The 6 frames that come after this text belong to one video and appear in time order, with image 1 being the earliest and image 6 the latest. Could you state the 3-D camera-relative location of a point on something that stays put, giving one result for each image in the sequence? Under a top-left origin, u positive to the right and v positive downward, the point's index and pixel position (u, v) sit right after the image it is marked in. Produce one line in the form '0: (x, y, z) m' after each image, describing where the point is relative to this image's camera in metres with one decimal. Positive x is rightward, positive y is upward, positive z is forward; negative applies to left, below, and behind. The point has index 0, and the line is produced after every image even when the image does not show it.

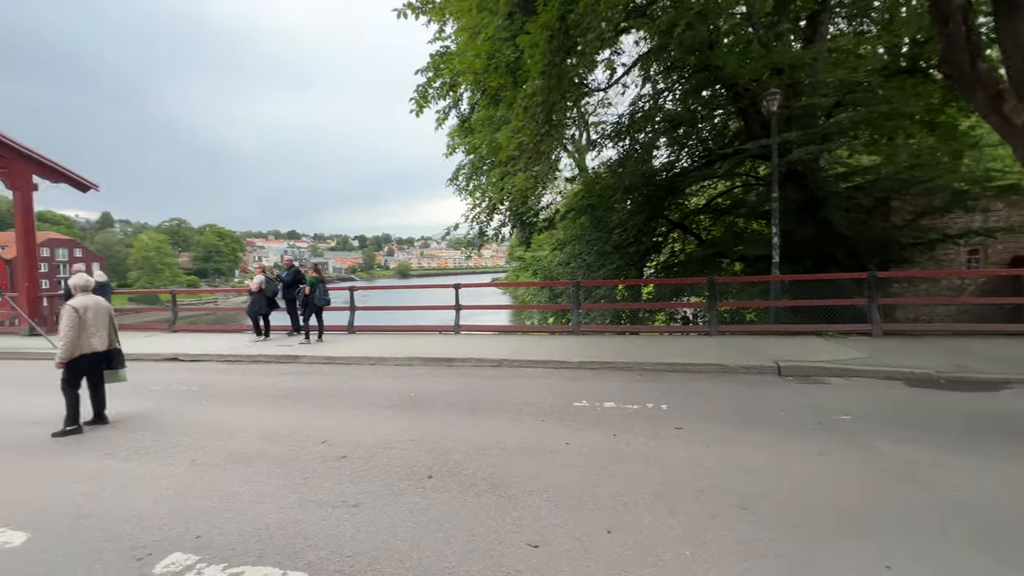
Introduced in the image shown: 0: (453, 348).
0: (-1.2, -1.2, +9.2) m
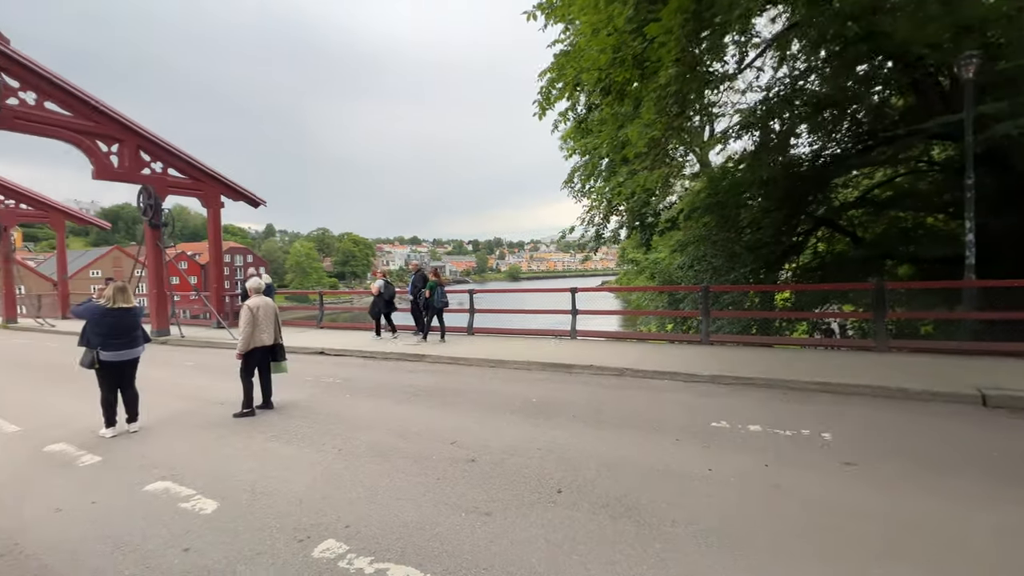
0: (+1.2, -1.3, +9.0) m
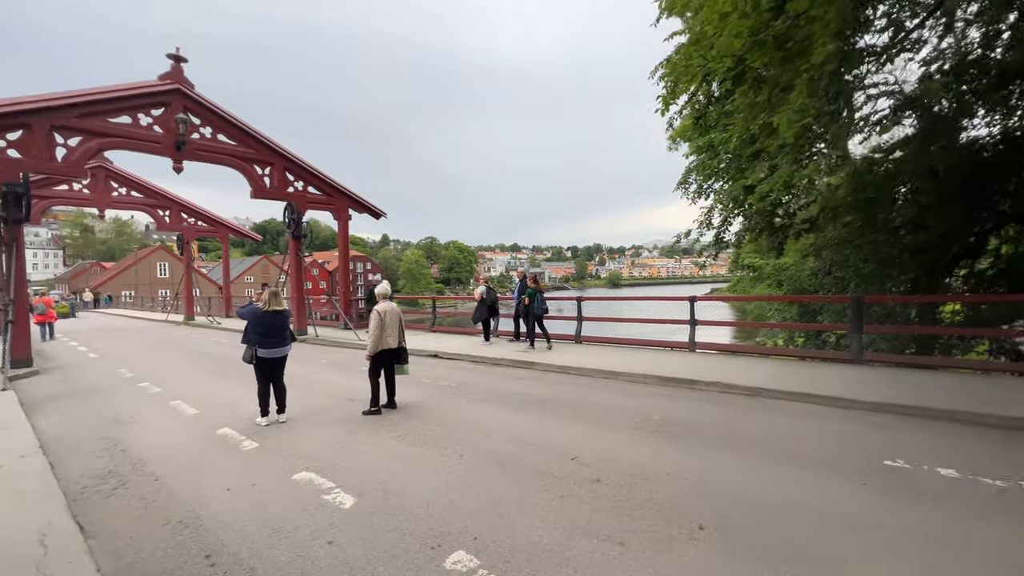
0: (+3.3, -1.5, +8.3) m
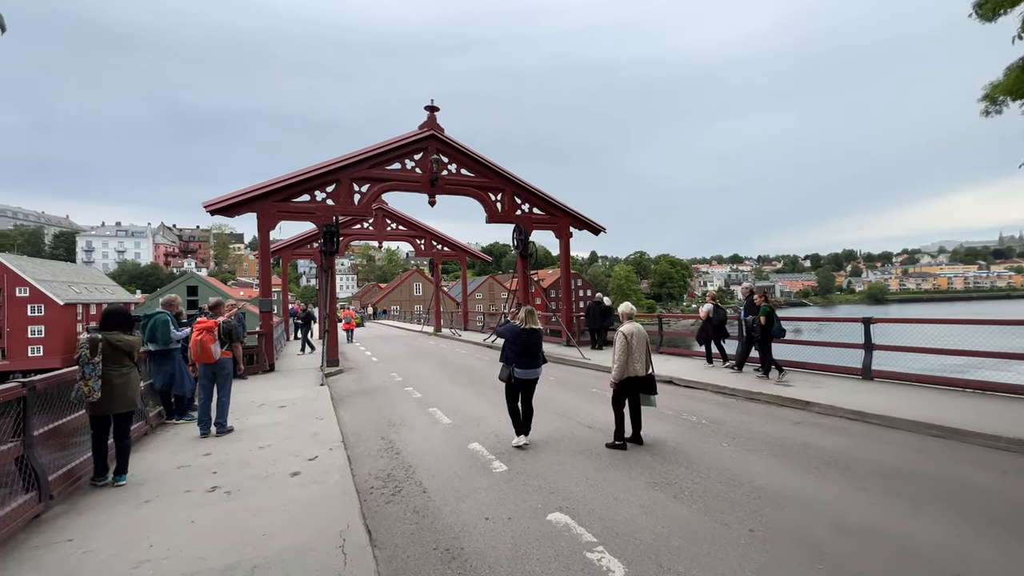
0: (+6.9, -1.7, +5.1) m
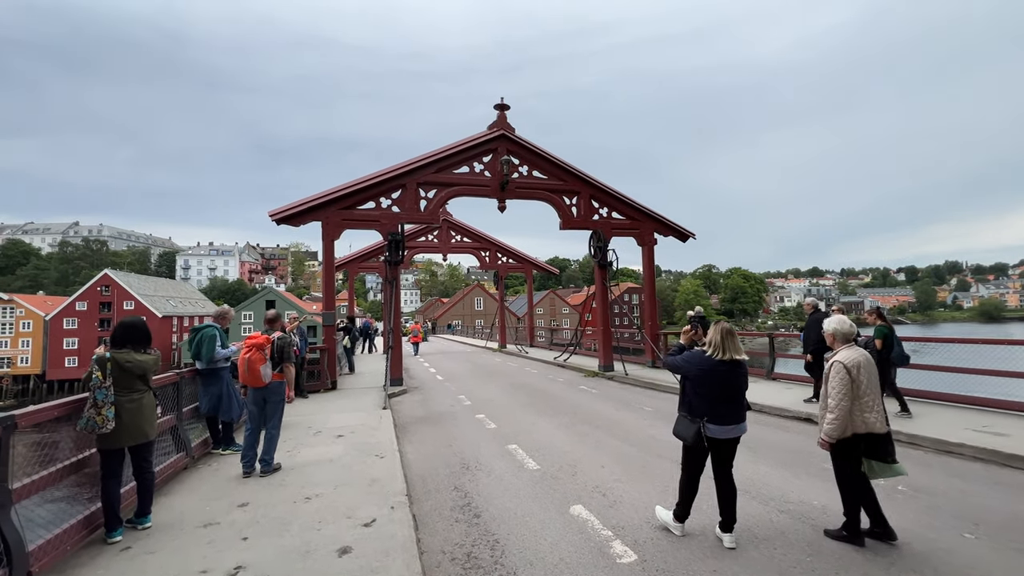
0: (+7.9, -1.7, +2.5) m
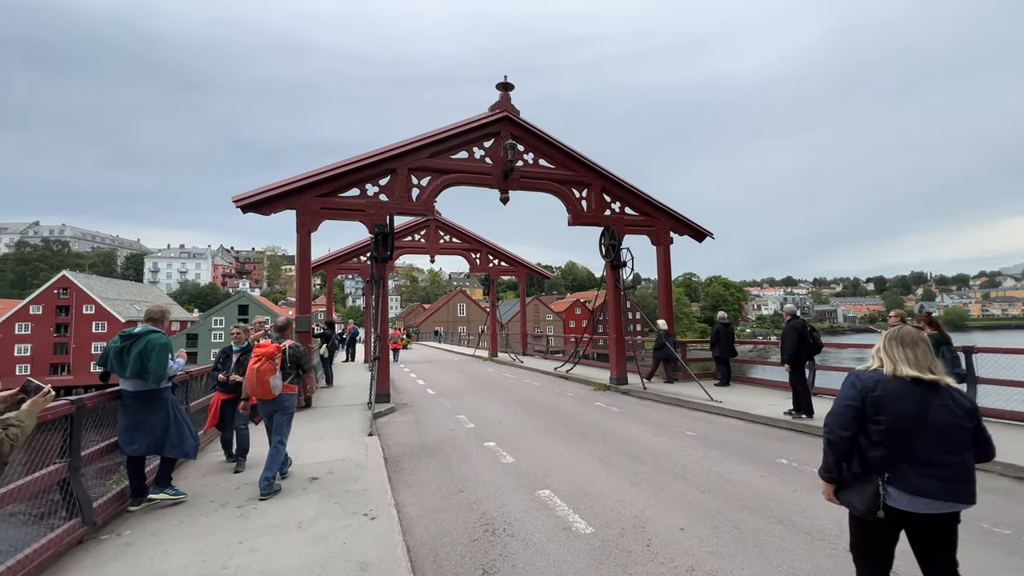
0: (+8.5, -1.7, +1.2) m
